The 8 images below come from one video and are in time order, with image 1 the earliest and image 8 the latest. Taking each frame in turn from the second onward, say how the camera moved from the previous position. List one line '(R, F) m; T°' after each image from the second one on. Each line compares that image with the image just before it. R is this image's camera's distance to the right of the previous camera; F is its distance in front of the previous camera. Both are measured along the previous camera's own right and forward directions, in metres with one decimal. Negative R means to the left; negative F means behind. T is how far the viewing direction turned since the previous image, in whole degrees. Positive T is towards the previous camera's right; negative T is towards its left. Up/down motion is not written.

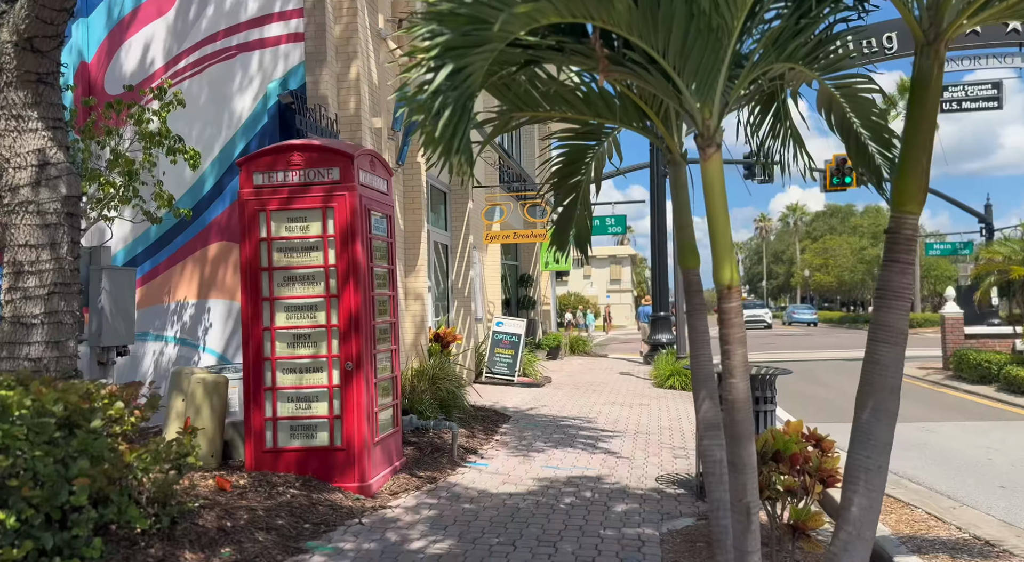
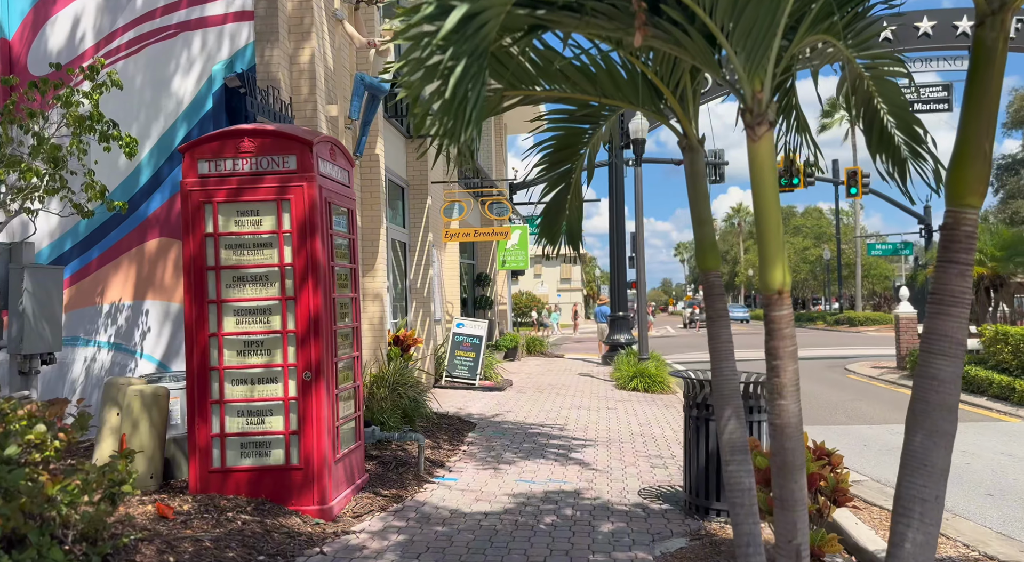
(-0.2, +0.5) m; +4°
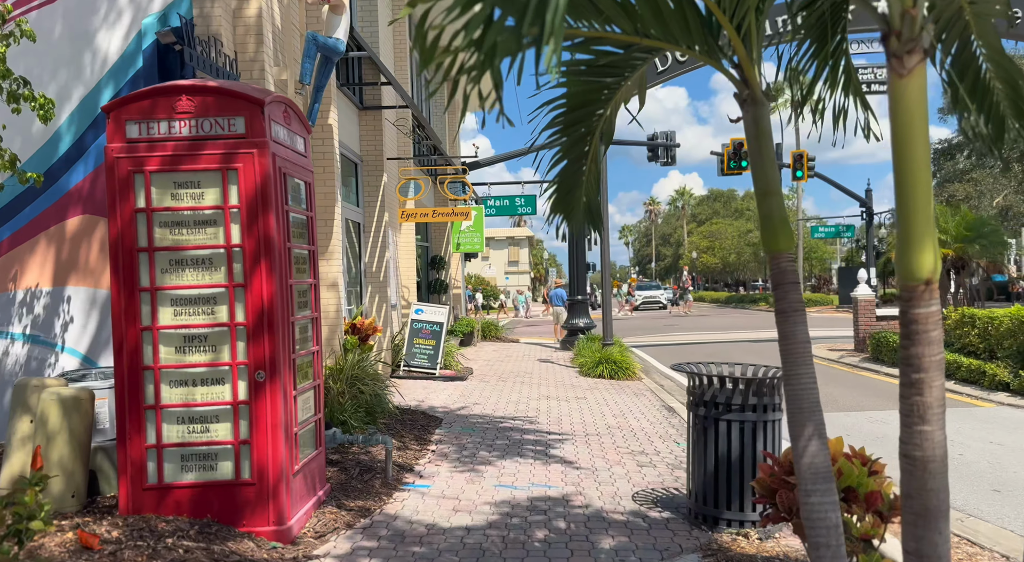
(-0.3, +0.7) m; +4°
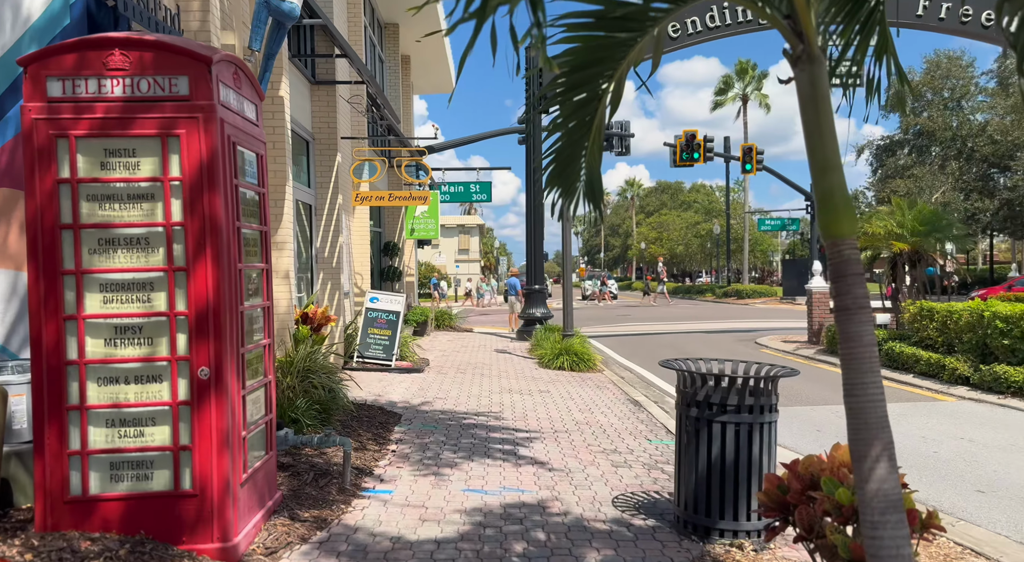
(-0.2, +0.5) m; +4°
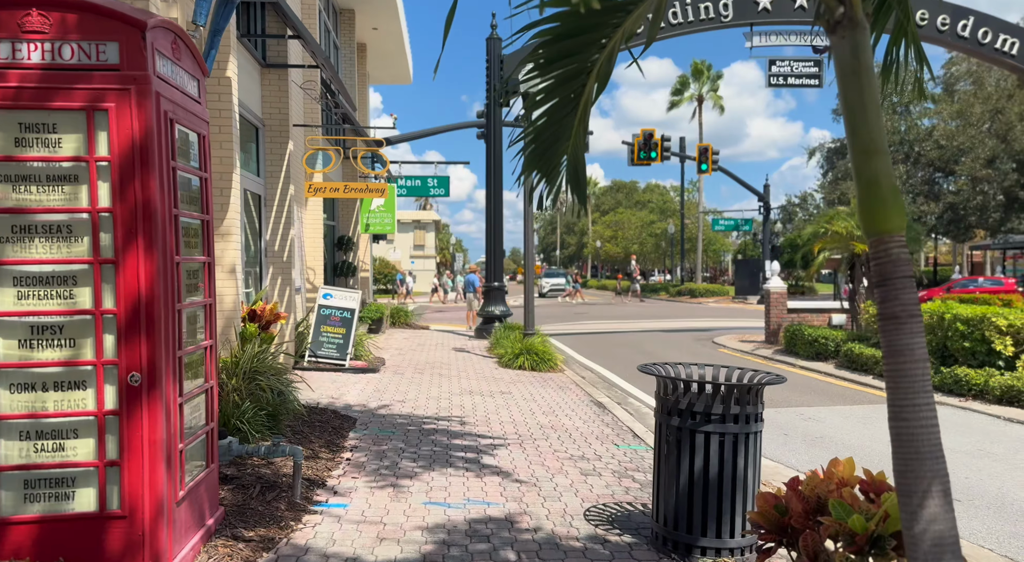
(-0.1, +0.4) m; +3°
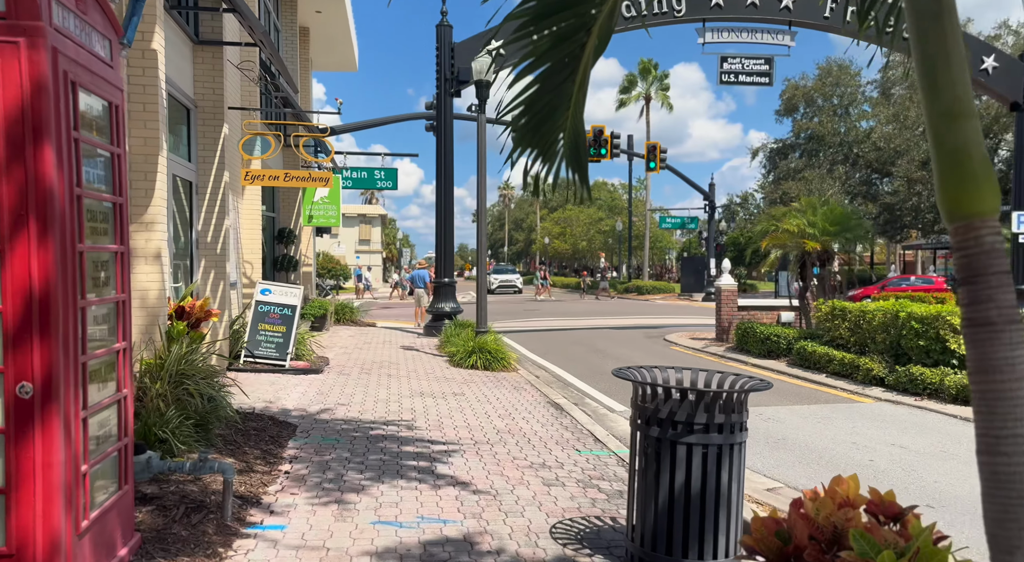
(-0.1, +0.5) m; +4°
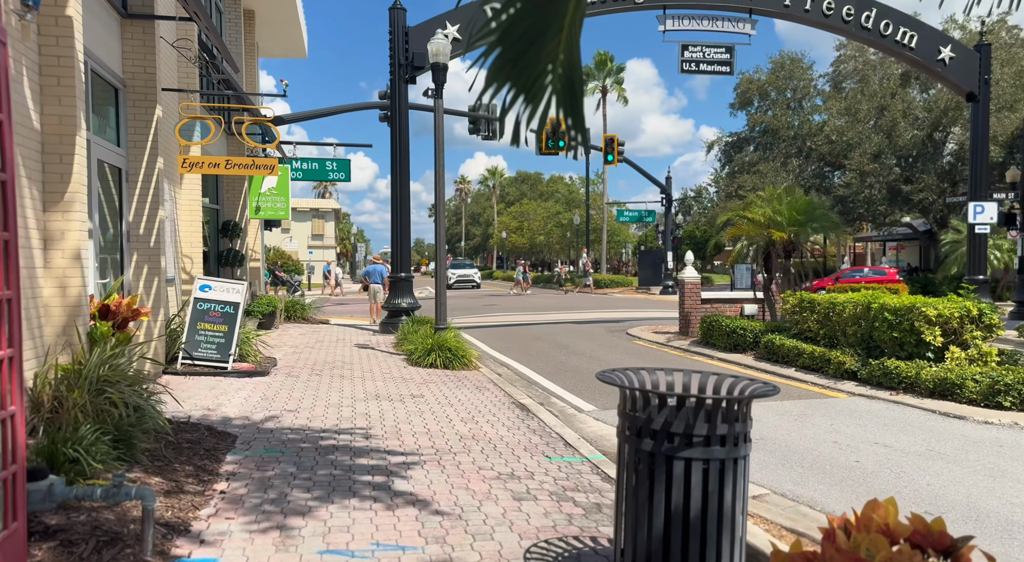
(-0.1, +0.6) m; +3°
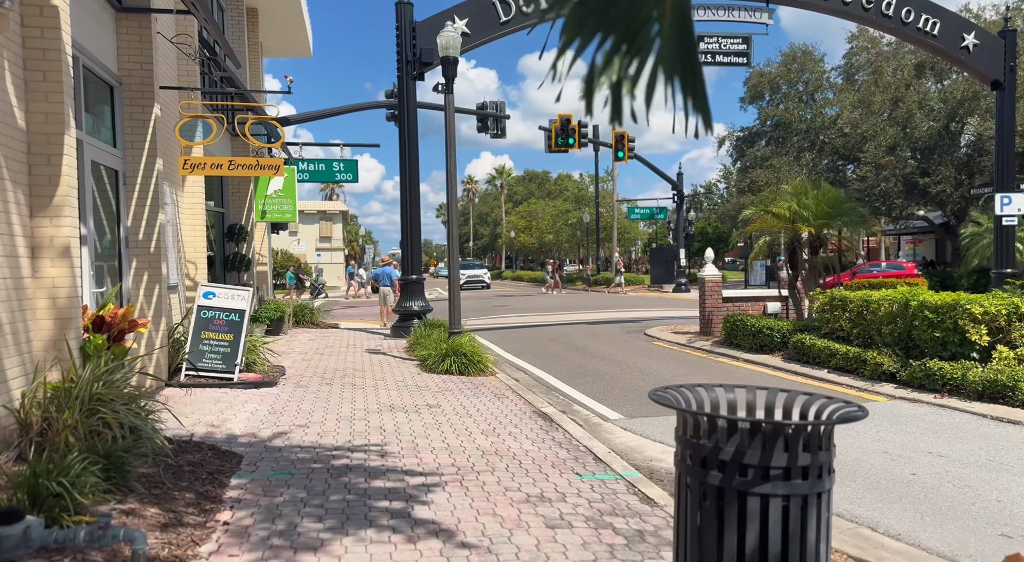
(-0.1, +0.5) m; -1°
